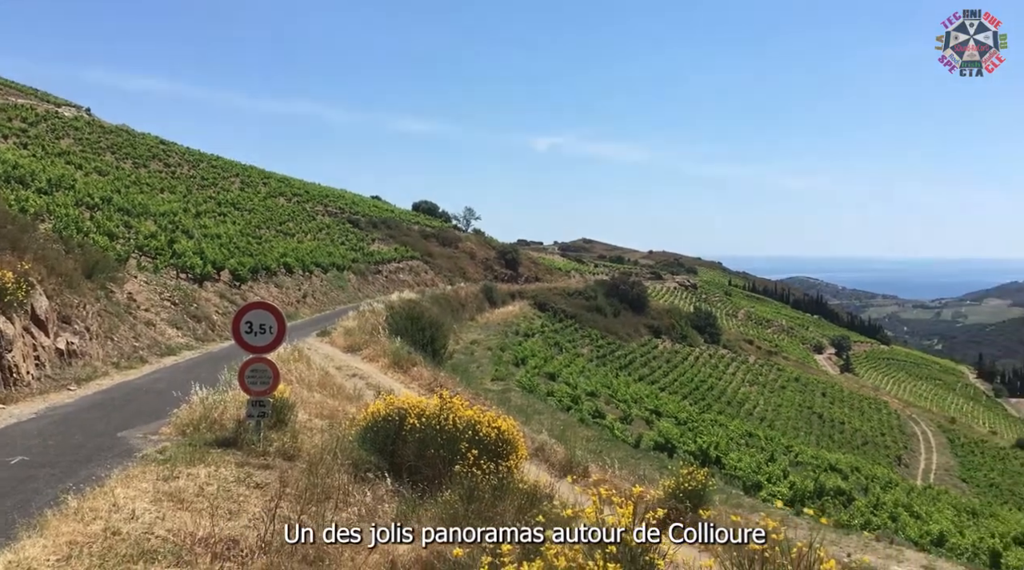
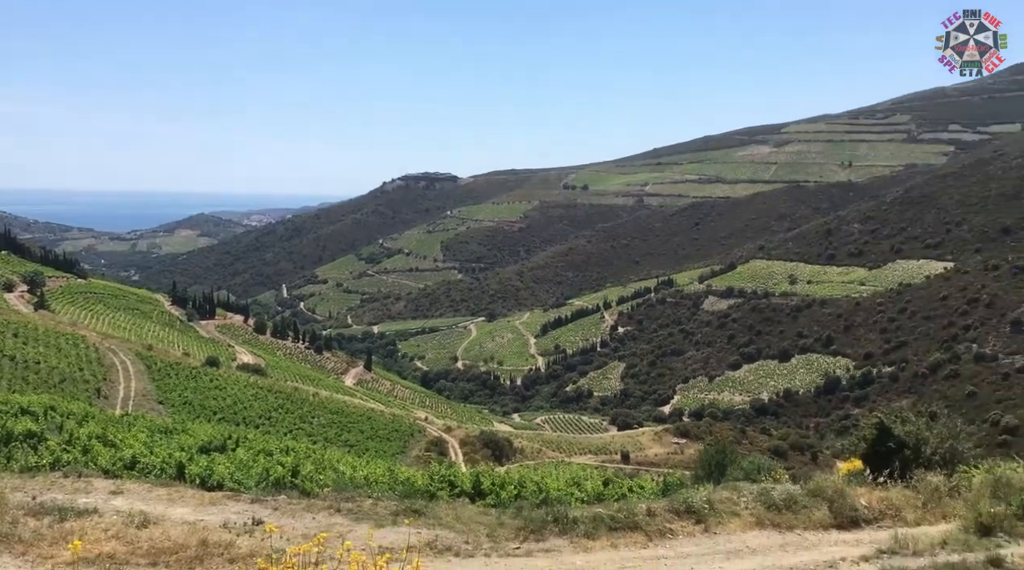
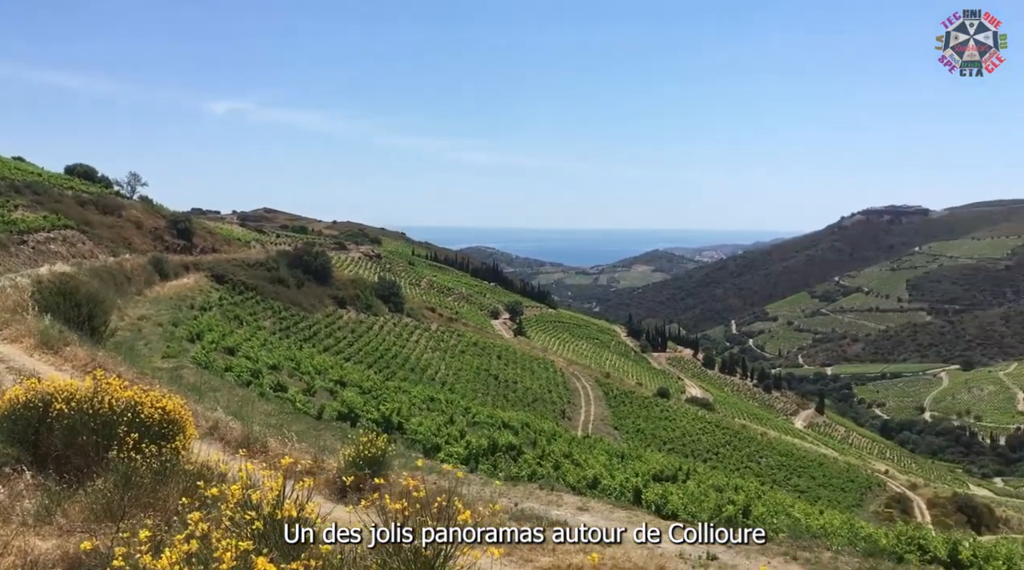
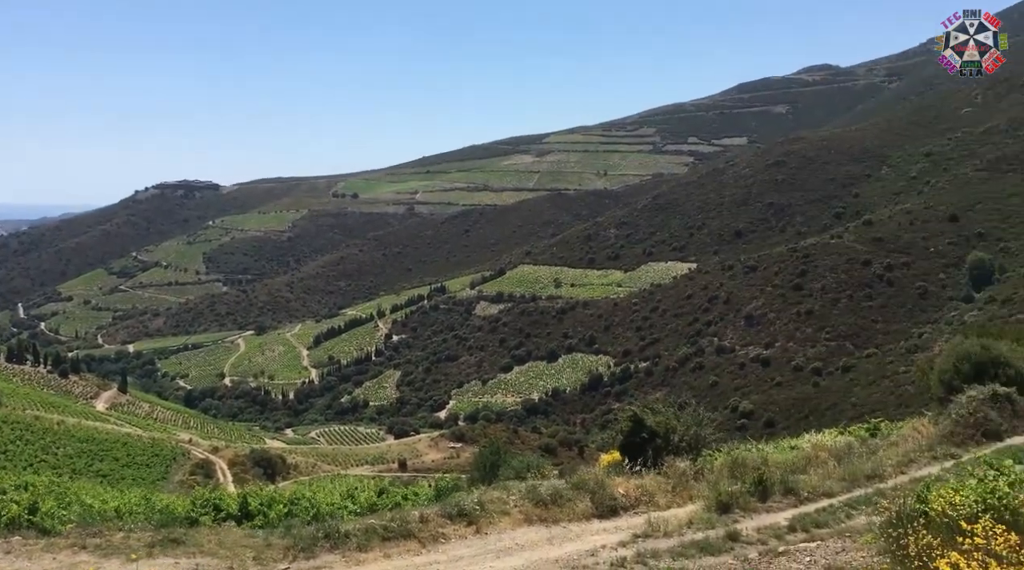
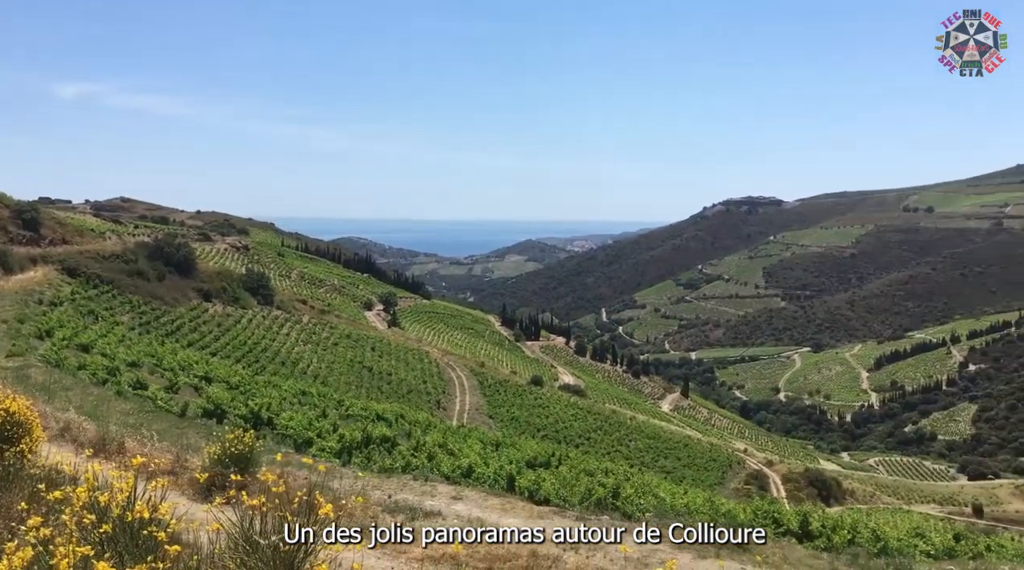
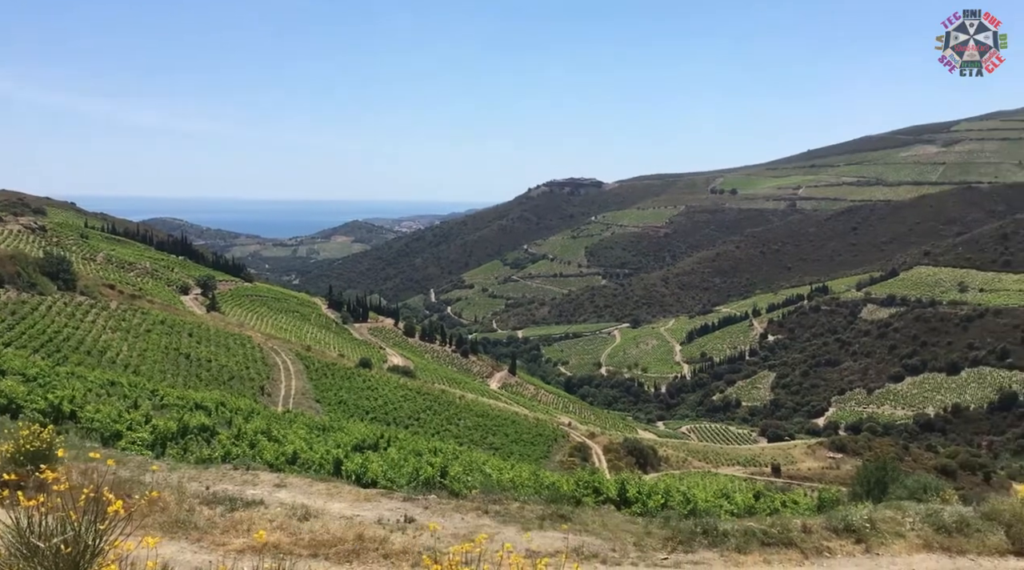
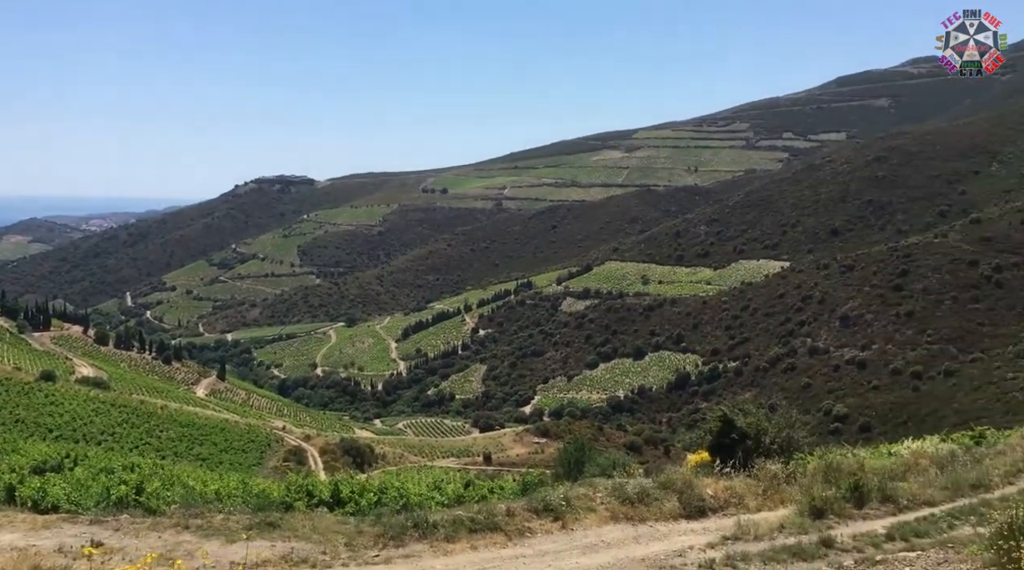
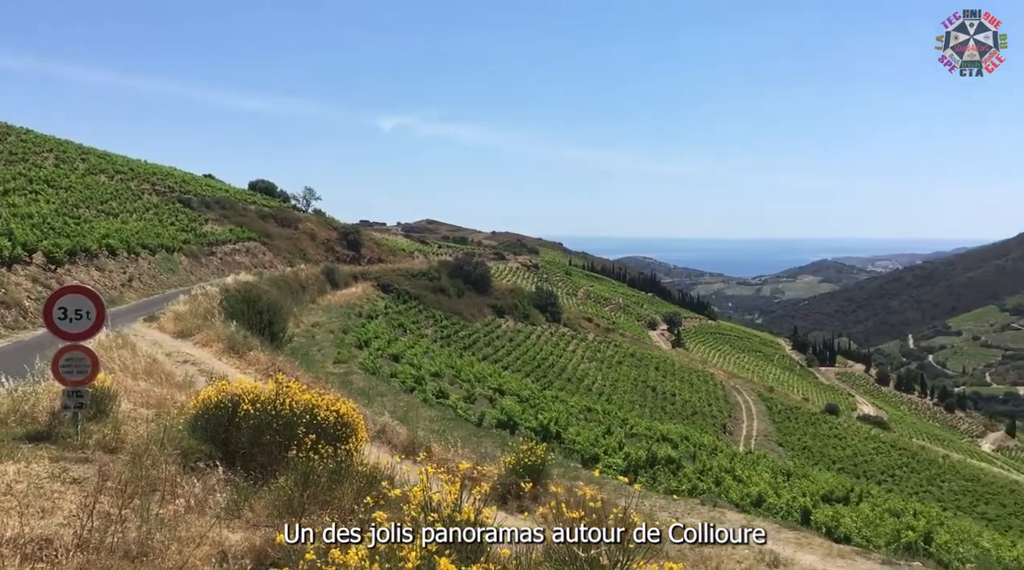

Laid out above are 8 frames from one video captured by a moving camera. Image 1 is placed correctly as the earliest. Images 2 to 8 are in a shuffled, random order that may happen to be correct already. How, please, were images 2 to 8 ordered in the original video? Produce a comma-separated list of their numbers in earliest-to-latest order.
8, 3, 5, 6, 2, 7, 4
